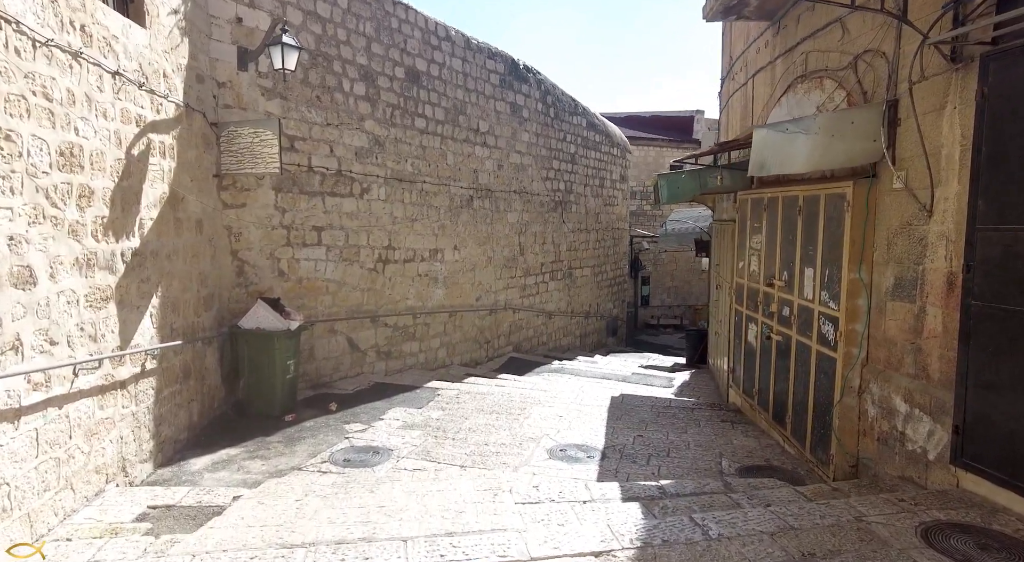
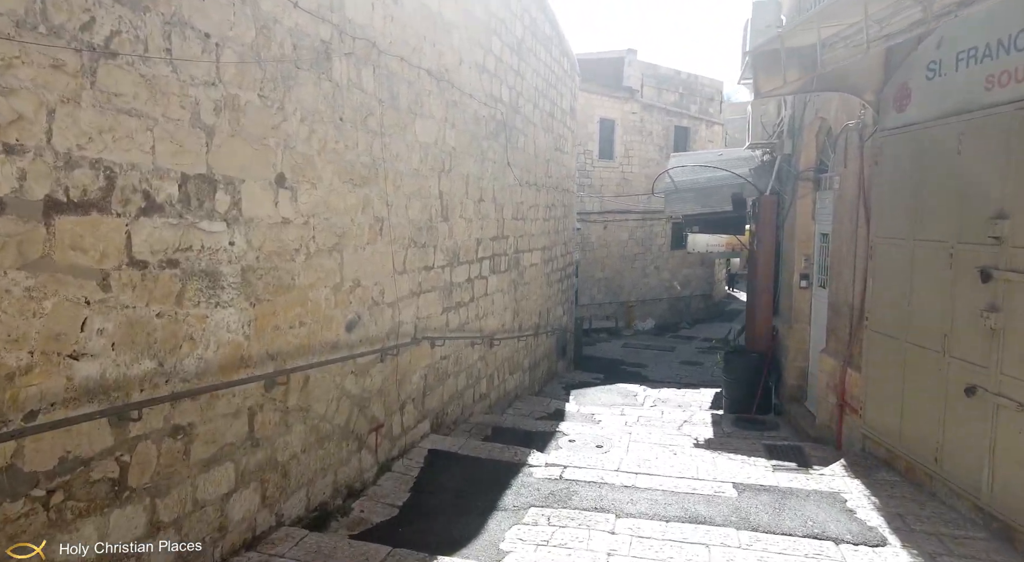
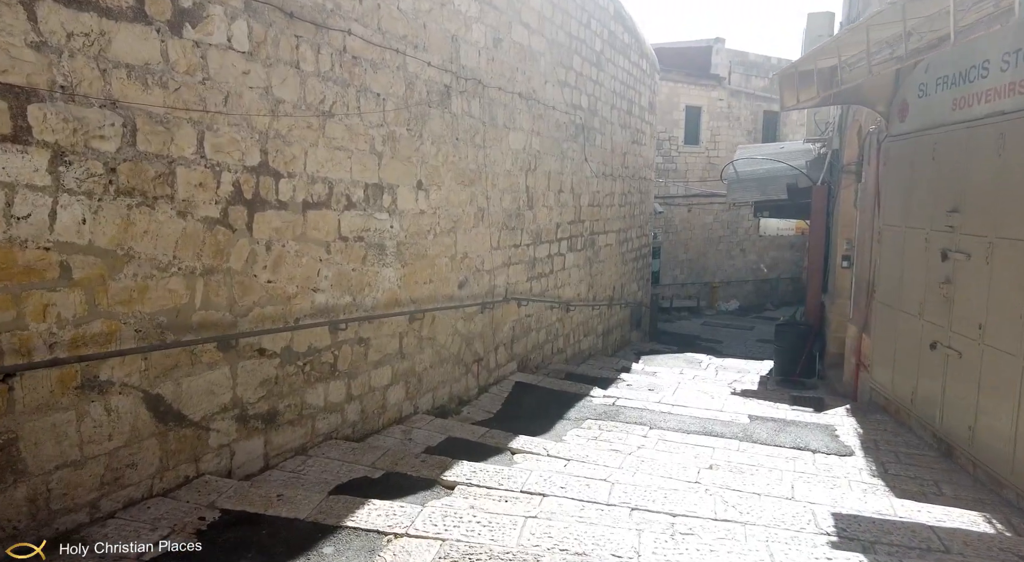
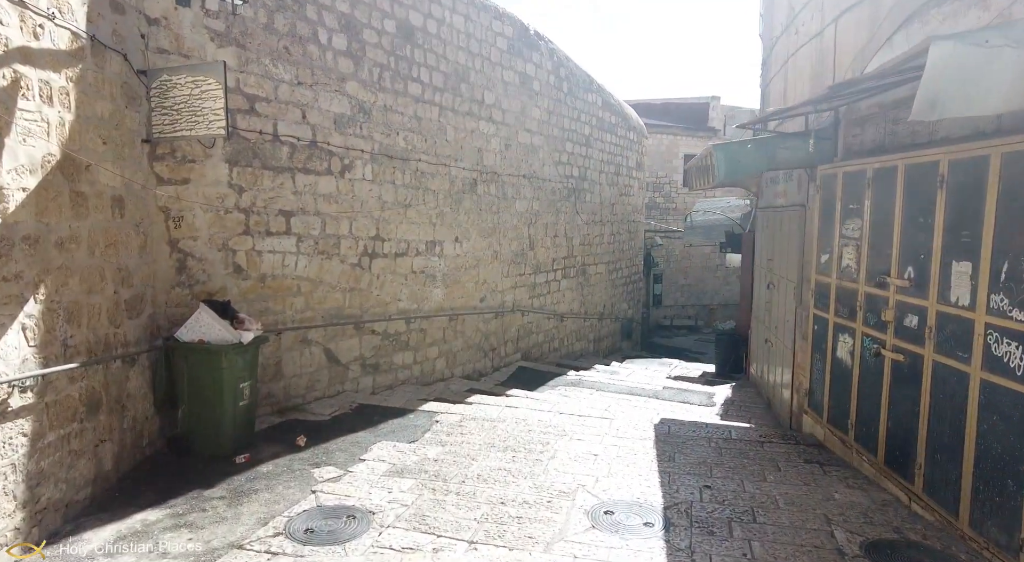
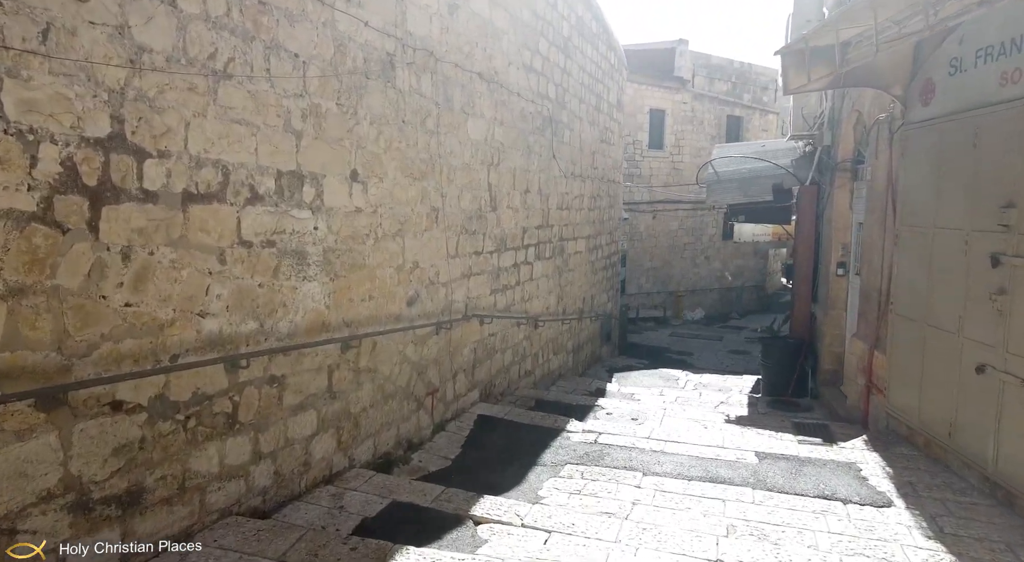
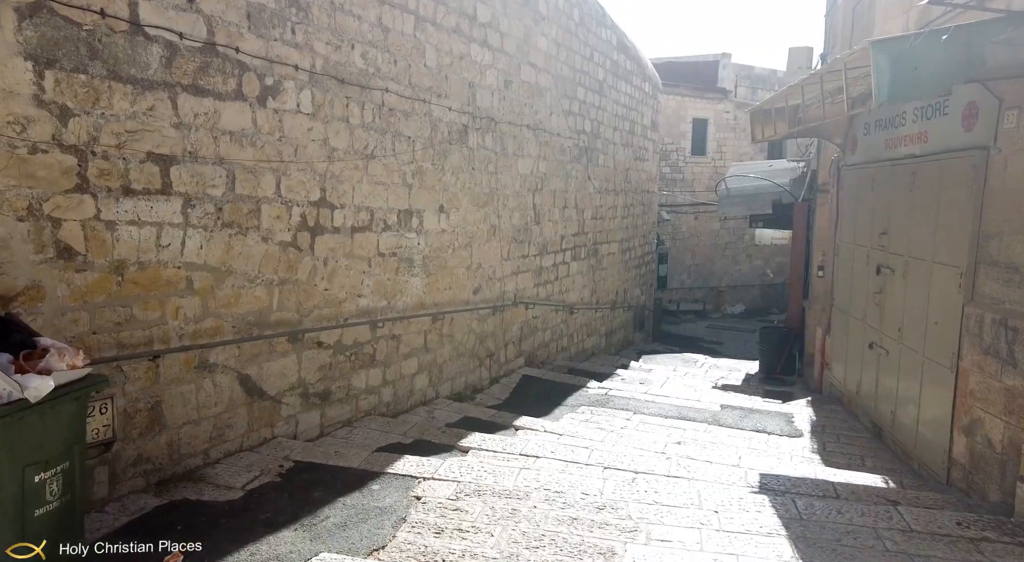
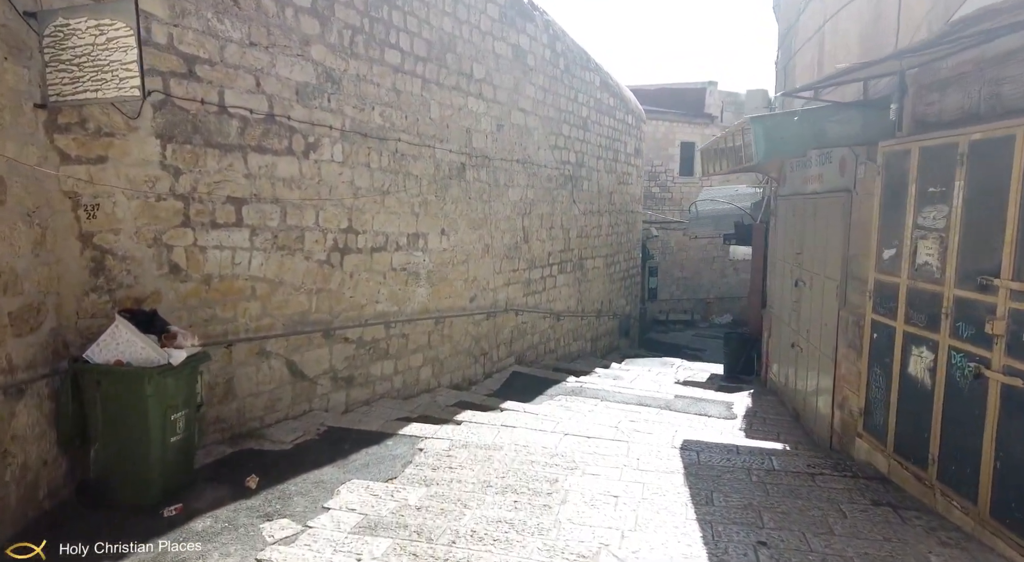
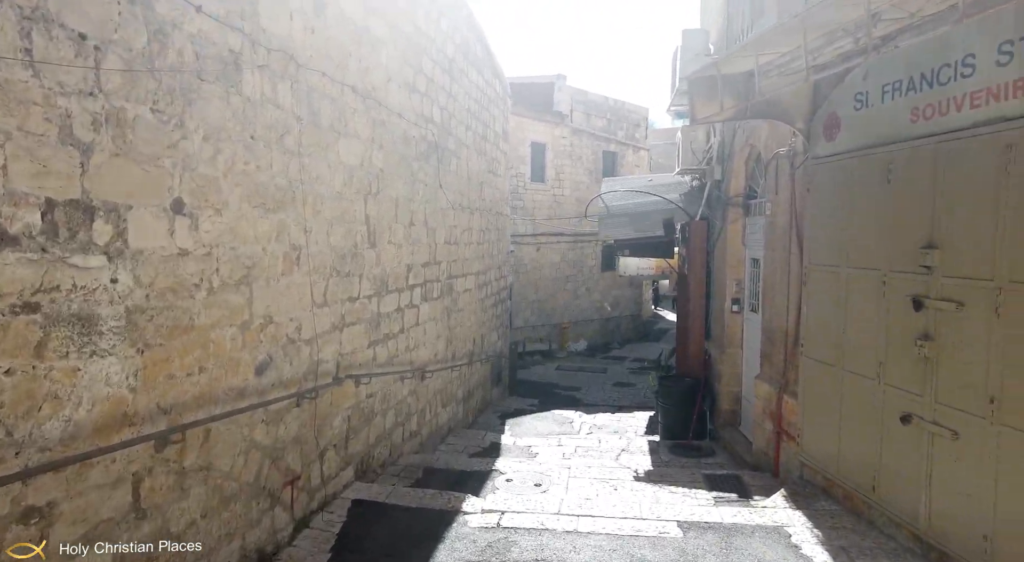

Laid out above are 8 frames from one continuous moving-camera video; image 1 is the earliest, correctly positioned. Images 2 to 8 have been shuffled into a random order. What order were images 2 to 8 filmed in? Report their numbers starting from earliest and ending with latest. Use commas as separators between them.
4, 7, 6, 3, 5, 2, 8
